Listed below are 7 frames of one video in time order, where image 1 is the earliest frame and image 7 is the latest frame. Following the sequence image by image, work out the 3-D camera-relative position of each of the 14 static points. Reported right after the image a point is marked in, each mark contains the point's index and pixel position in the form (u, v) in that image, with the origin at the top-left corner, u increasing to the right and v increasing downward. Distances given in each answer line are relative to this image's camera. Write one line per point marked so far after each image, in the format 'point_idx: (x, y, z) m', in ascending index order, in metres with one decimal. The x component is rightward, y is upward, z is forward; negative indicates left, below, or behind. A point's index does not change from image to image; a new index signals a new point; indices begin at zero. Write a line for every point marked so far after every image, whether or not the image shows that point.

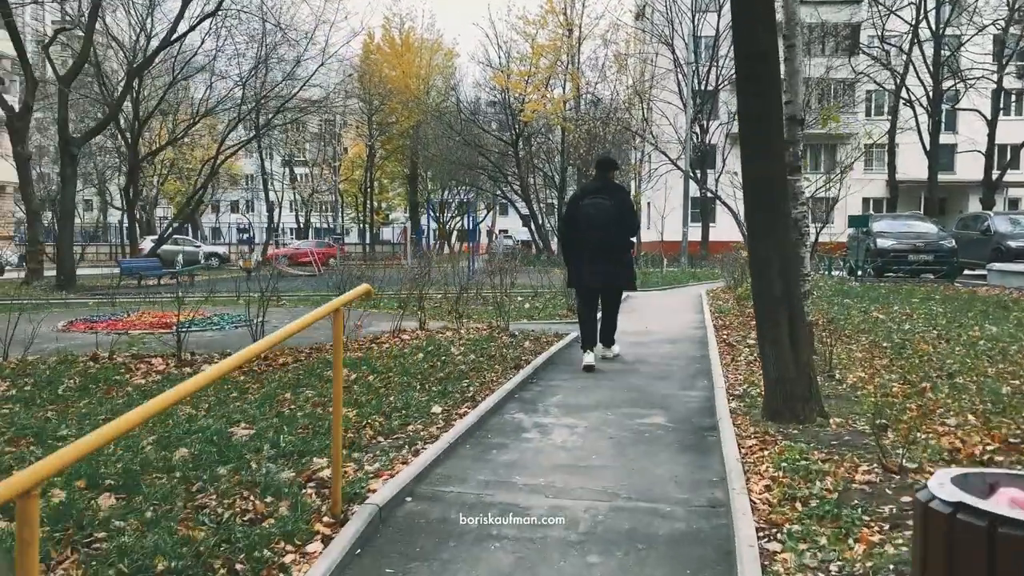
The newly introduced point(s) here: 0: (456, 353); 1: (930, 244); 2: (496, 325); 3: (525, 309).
0: (-0.6, -0.7, +8.0) m
1: (+10.4, +1.1, +19.8) m
2: (-0.2, -0.5, +10.6) m
3: (+0.2, -0.4, +13.9) m
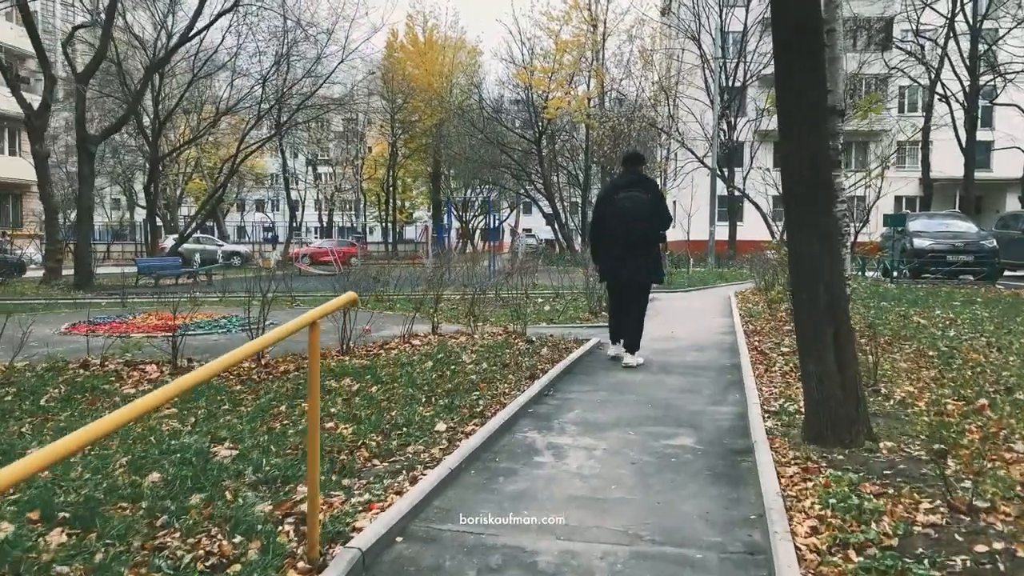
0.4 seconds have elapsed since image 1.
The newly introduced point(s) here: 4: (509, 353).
0: (-0.4, -0.7, +7.5) m
1: (+10.9, +1.0, +19.0) m
2: (0.0, -0.5, +10.1) m
3: (+0.5, -0.4, +13.3) m
4: (0.0, -0.6, +8.0) m
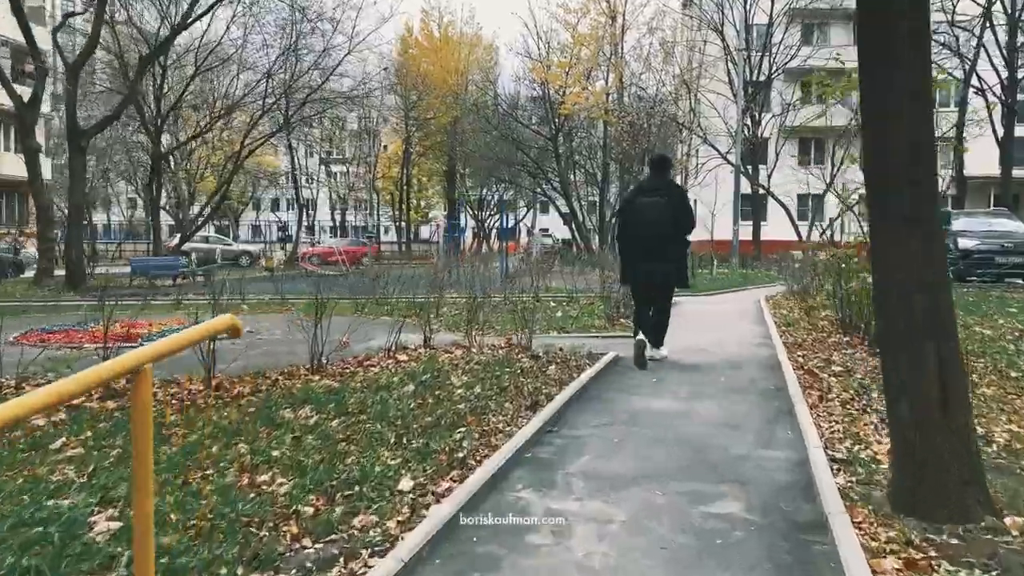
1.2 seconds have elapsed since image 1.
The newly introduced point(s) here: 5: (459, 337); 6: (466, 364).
0: (-0.4, -0.7, +6.2) m
1: (+11.1, +1.0, +17.4) m
2: (+0.1, -0.6, +8.8) m
3: (+0.7, -0.5, +12.1) m
4: (0.0, -0.7, +6.8) m
5: (-0.6, -0.6, +9.2) m
6: (-0.4, -0.7, +7.1) m
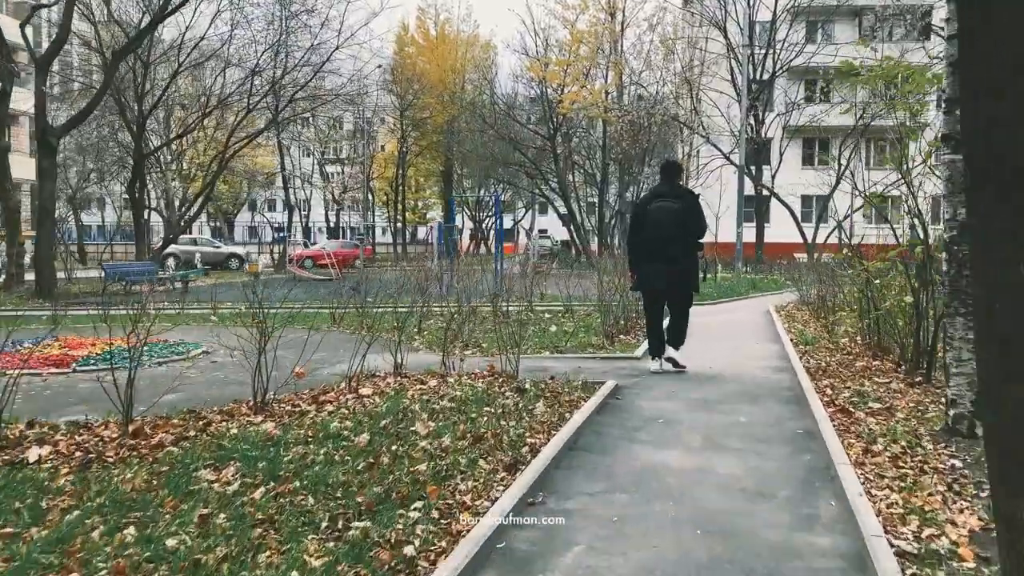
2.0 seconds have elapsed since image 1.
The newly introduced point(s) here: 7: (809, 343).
0: (-0.6, -0.9, +5.2) m
1: (+11.0, +0.8, +16.4) m
2: (-0.1, -0.7, +7.7) m
3: (+0.5, -0.6, +11.0) m
4: (-0.2, -0.9, +5.7) m
5: (-0.8, -0.7, +8.2) m
6: (-0.6, -0.8, +6.0) m
7: (+3.6, -0.7, +9.6) m
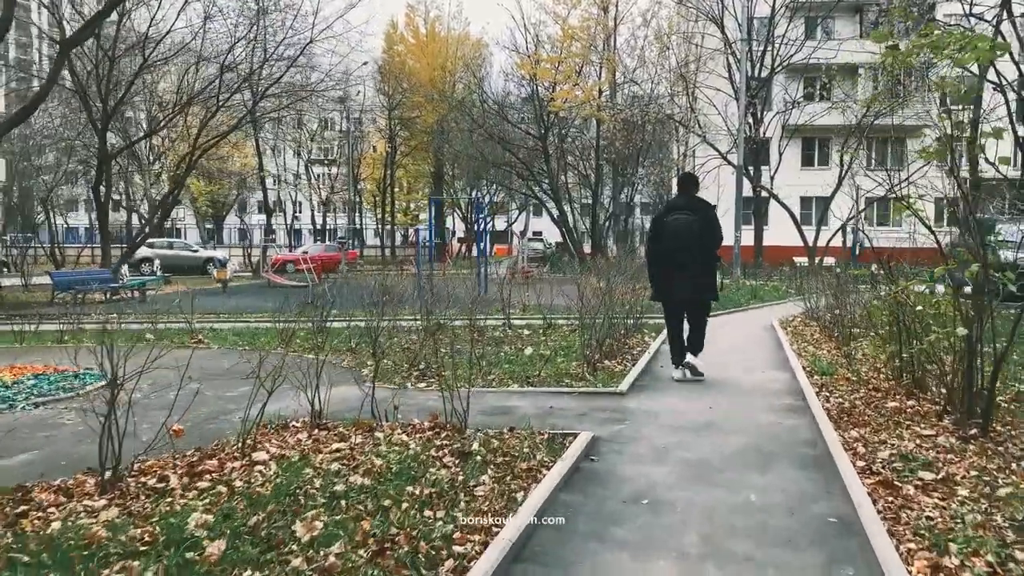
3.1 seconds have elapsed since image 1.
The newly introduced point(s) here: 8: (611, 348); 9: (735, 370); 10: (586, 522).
0: (-0.9, -1.1, +3.7) m
1: (+10.6, +0.6, +14.9) m
2: (-0.4, -0.9, +6.2) m
3: (+0.1, -0.8, +9.5) m
4: (-0.5, -1.1, +4.2) m
5: (-1.1, -1.0, +6.7) m
6: (-0.9, -1.0, +4.5) m
7: (+3.2, -0.9, +8.2) m
8: (+1.3, -0.7, +10.2) m
9: (+2.6, -1.0, +9.2) m
10: (+0.4, -1.2, +4.1) m
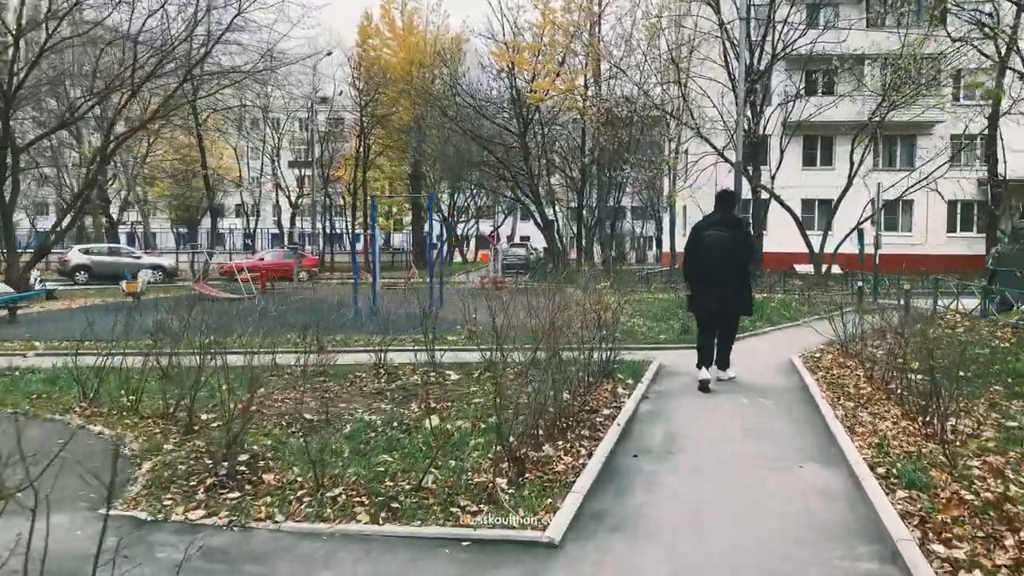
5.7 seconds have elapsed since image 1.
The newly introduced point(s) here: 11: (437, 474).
0: (-1.7, -1.4, +0.2) m
1: (+9.7, +0.2, +11.6) m
2: (-1.3, -1.2, +2.7) m
3: (-0.7, -1.1, +6.0) m
4: (-1.3, -1.3, +0.7) m
5: (-1.9, -1.2, +3.2) m
6: (-1.7, -1.3, +1.0) m
7: (+2.4, -1.2, +4.7) m
8: (+0.4, -1.0, +6.8) m
9: (+1.8, -1.3, +5.8) m
10: (-0.4, -1.5, +0.6) m
11: (-0.4, -1.2, +5.0) m
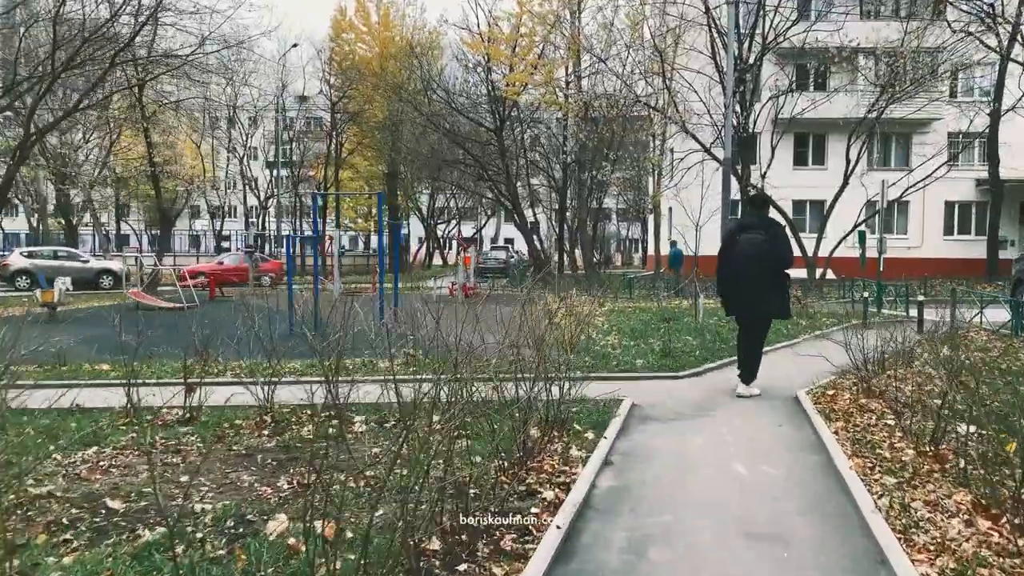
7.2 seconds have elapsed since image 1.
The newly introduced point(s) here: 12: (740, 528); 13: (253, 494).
0: (-2.2, -1.5, -1.9) m
1: (+9.0, 0.0, +9.6) m
2: (-1.8, -1.4, +0.6) m
3: (-1.3, -1.3, +3.9) m
4: (-1.8, -1.5, -1.4) m
5: (-2.5, -1.4, +1.1) m
6: (-2.2, -1.5, -1.1) m
7: (+1.8, -1.3, +2.7) m
8: (-0.2, -1.2, +4.7) m
9: (+1.2, -1.4, +3.7) m
10: (-0.9, -1.6, -1.5) m
11: (-0.9, -1.4, +2.9) m
12: (+1.3, -1.4, +4.3) m
13: (-1.6, -1.3, +5.1) m
